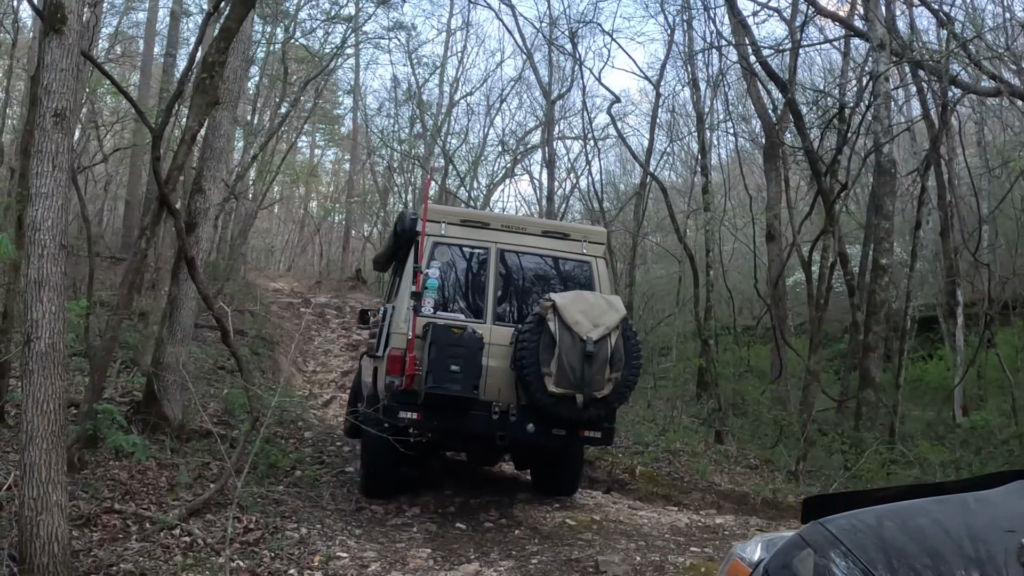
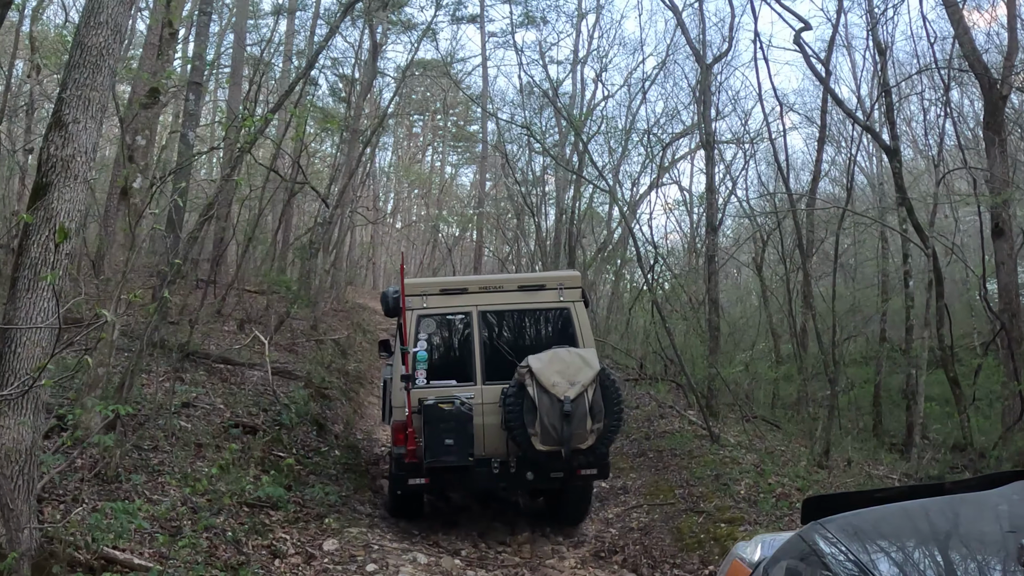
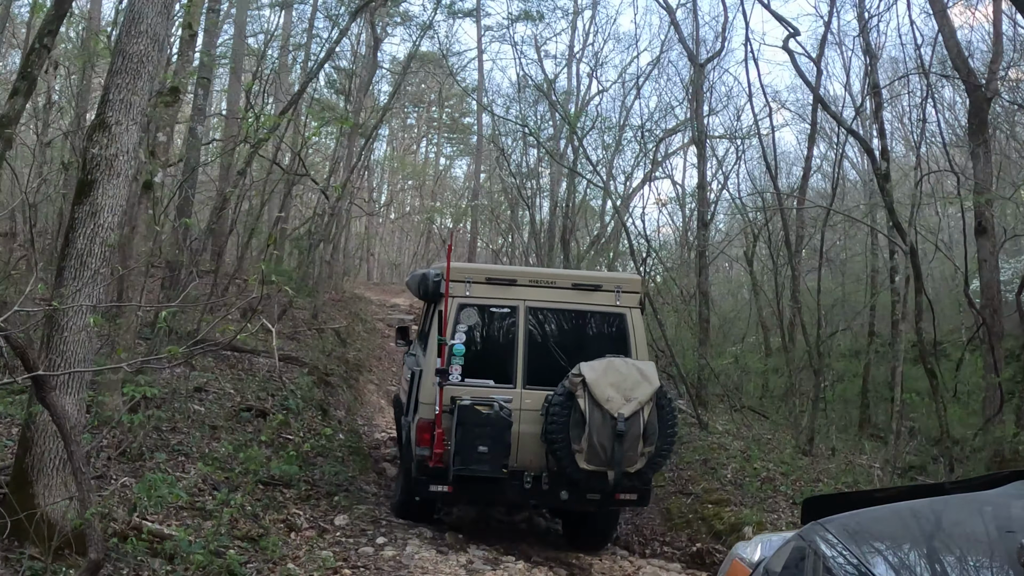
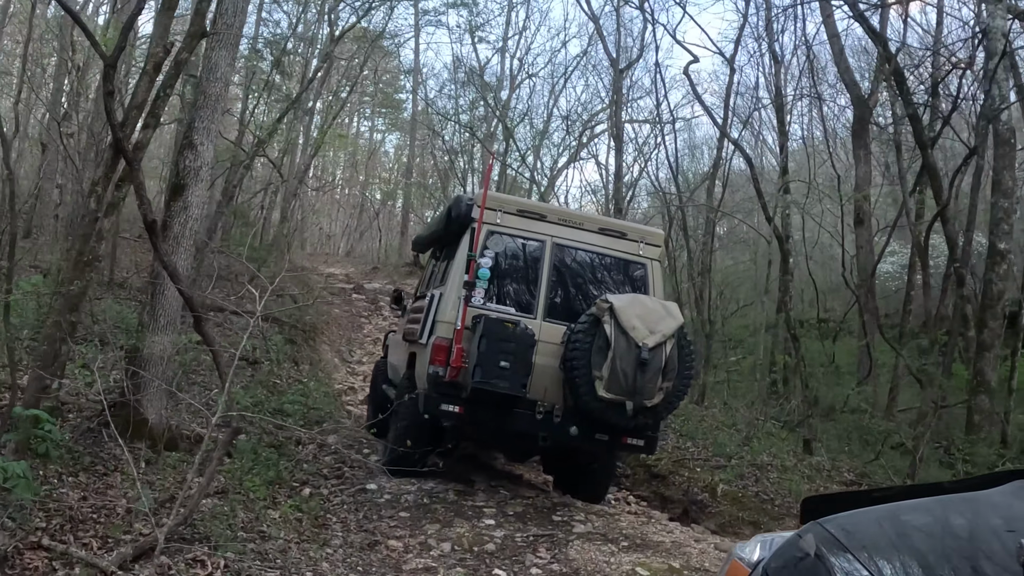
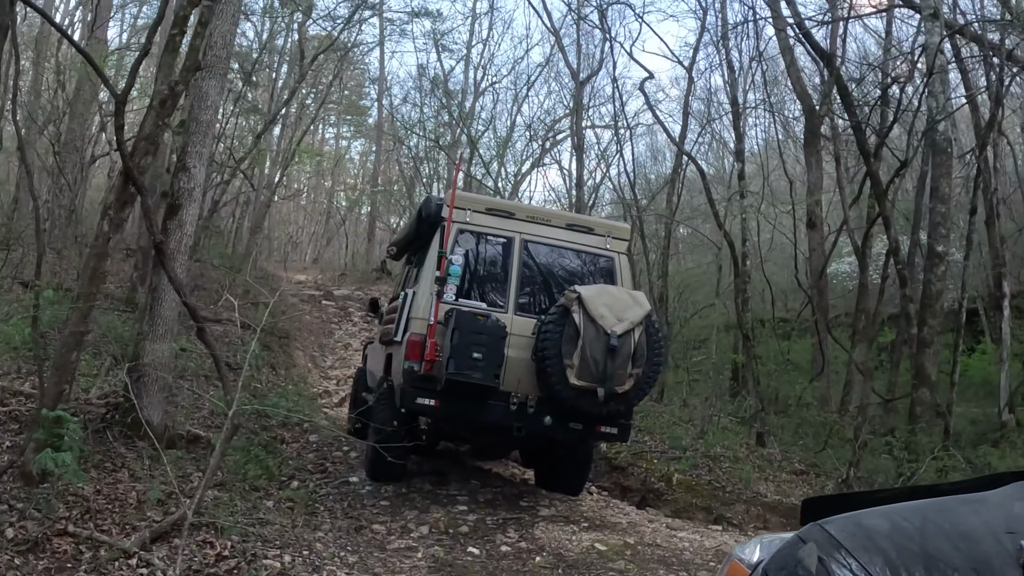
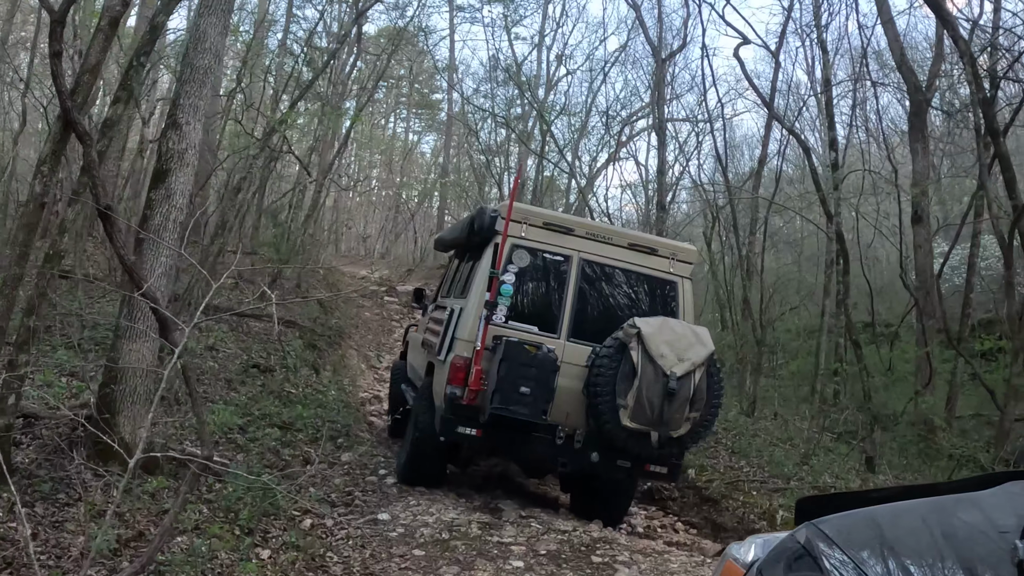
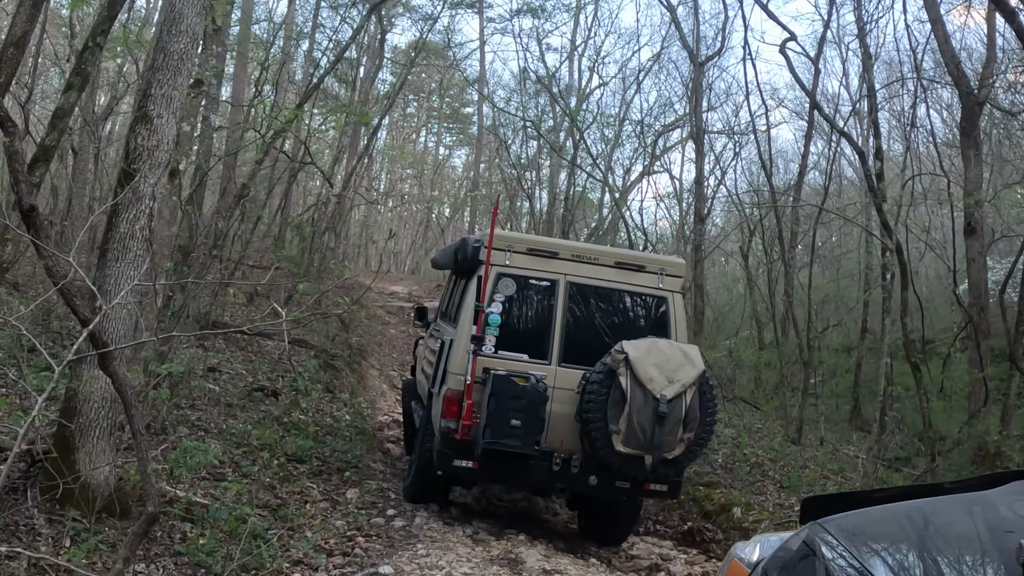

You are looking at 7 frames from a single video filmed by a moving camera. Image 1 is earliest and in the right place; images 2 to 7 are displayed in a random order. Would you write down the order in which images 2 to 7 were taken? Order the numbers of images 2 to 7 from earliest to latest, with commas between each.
5, 4, 6, 7, 3, 2
